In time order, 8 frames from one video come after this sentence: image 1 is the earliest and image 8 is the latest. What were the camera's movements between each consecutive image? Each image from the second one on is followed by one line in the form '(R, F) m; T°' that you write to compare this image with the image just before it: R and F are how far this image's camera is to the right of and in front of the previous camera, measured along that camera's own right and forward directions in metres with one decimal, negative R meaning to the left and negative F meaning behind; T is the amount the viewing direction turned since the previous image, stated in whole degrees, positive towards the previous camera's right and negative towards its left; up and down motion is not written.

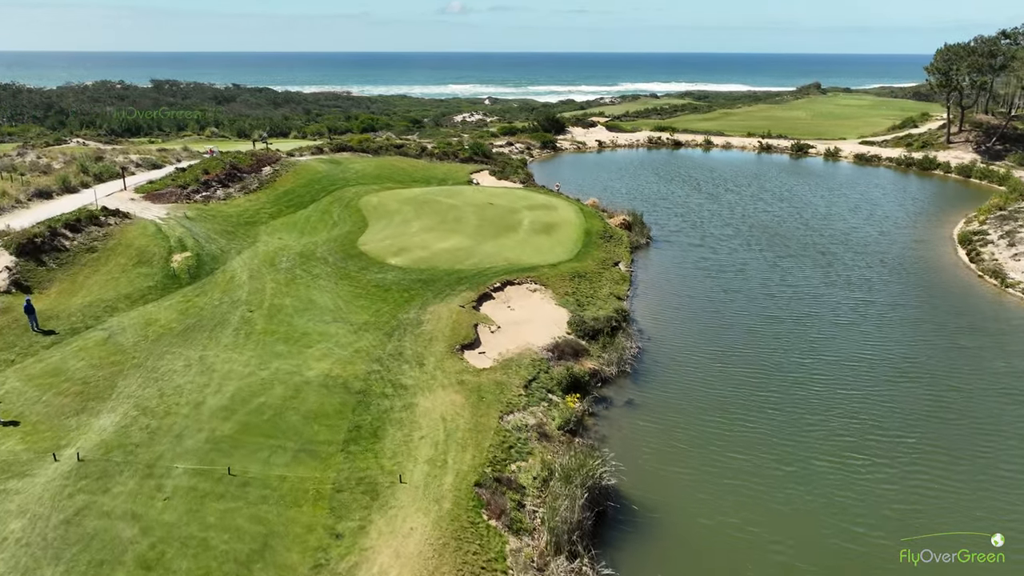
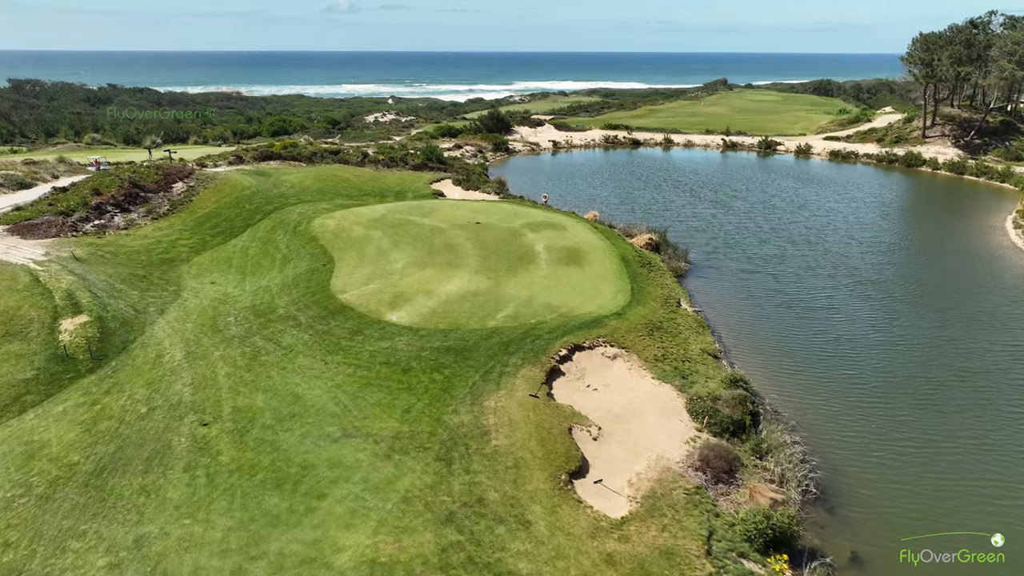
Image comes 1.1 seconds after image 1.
(-5.0, +9.6) m; +8°
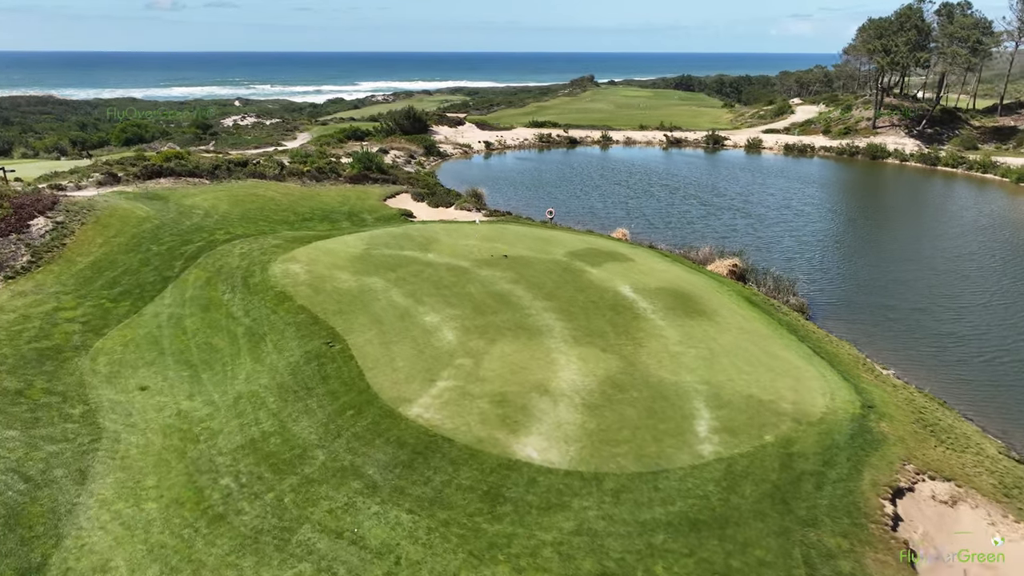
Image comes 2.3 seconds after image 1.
(-7.0, +10.7) m; +11°
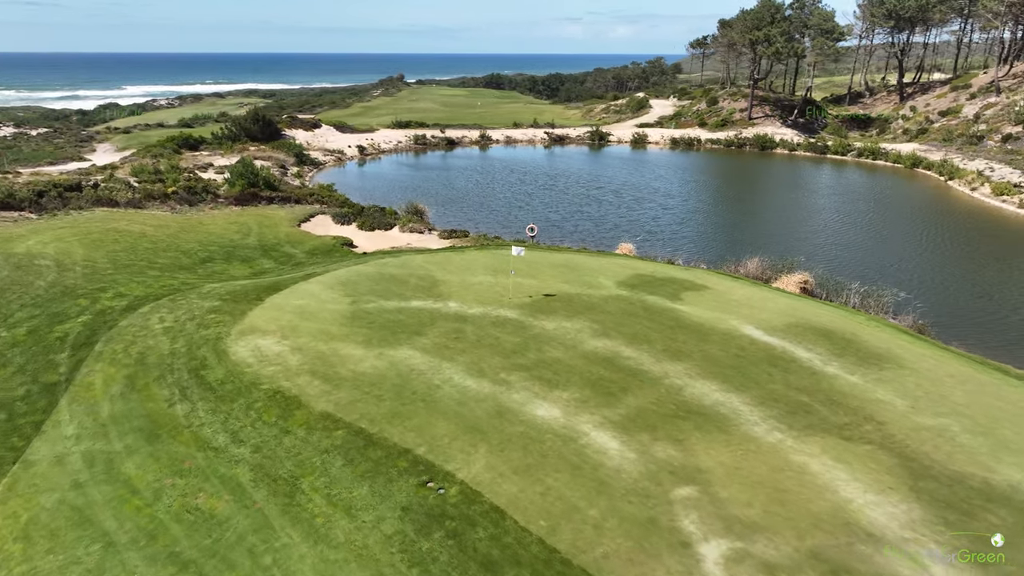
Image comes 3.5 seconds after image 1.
(-6.7, +8.0) m; +15°
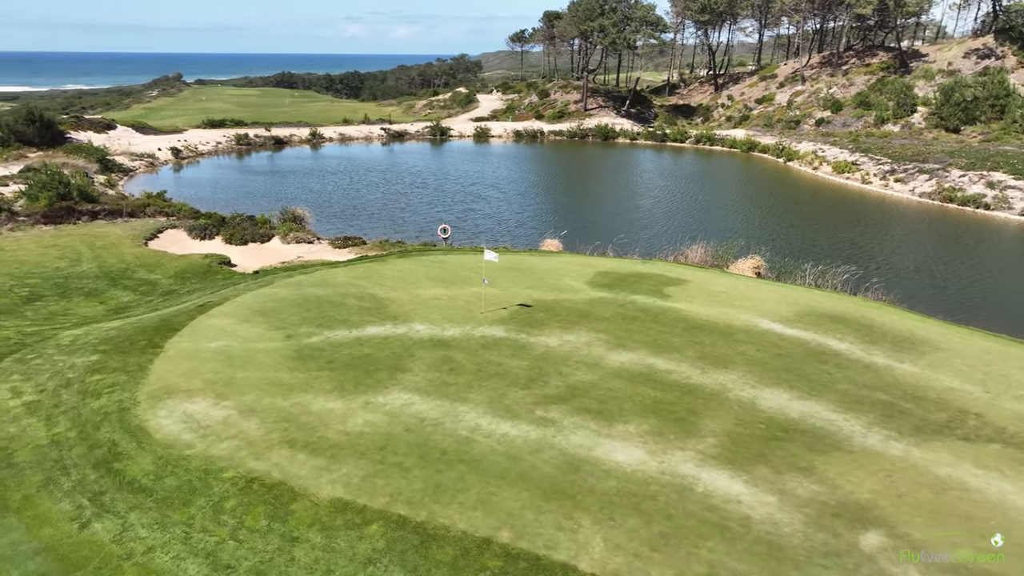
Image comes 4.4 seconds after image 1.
(-3.8, +3.9) m; +16°
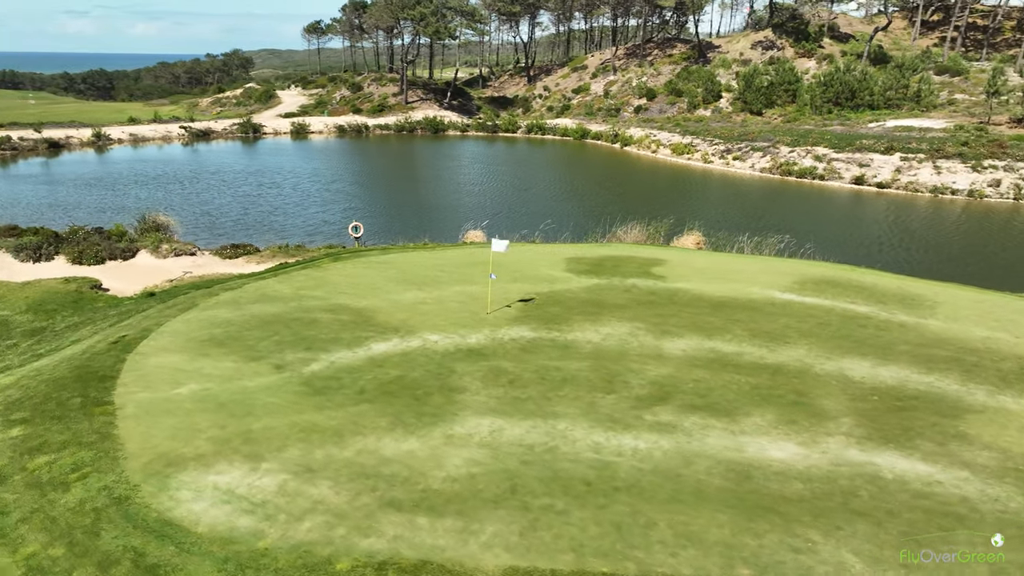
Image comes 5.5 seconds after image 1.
(-4.4, +2.8) m; +17°
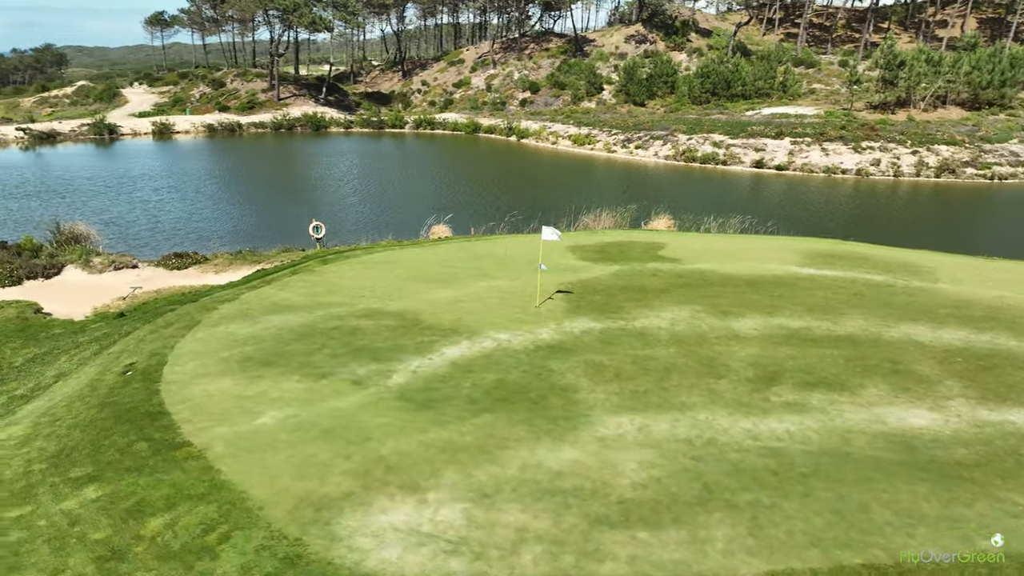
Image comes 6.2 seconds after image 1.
(-3.6, +1.3) m; +12°
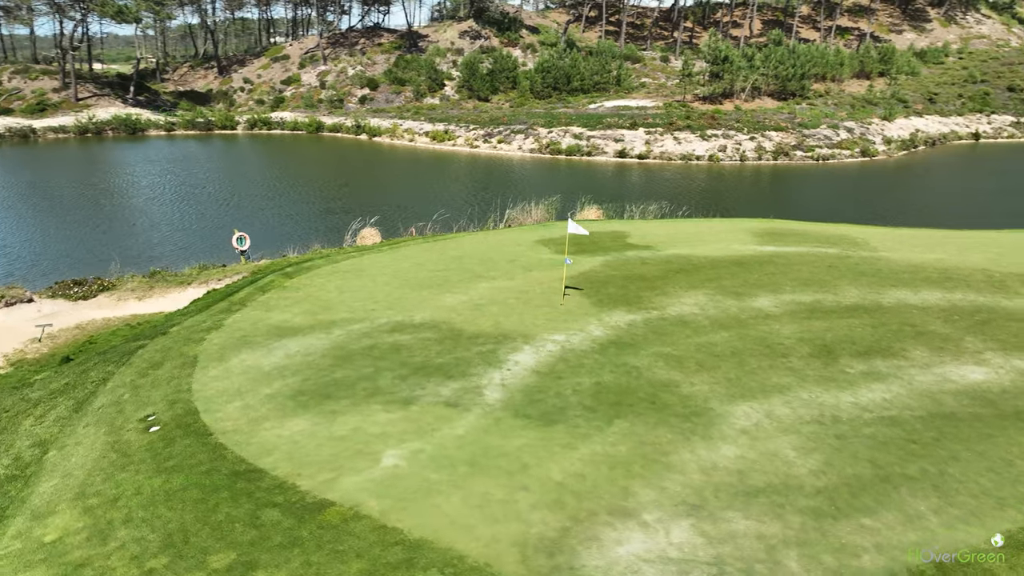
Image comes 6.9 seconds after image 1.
(-3.7, +1.3) m; +15°
